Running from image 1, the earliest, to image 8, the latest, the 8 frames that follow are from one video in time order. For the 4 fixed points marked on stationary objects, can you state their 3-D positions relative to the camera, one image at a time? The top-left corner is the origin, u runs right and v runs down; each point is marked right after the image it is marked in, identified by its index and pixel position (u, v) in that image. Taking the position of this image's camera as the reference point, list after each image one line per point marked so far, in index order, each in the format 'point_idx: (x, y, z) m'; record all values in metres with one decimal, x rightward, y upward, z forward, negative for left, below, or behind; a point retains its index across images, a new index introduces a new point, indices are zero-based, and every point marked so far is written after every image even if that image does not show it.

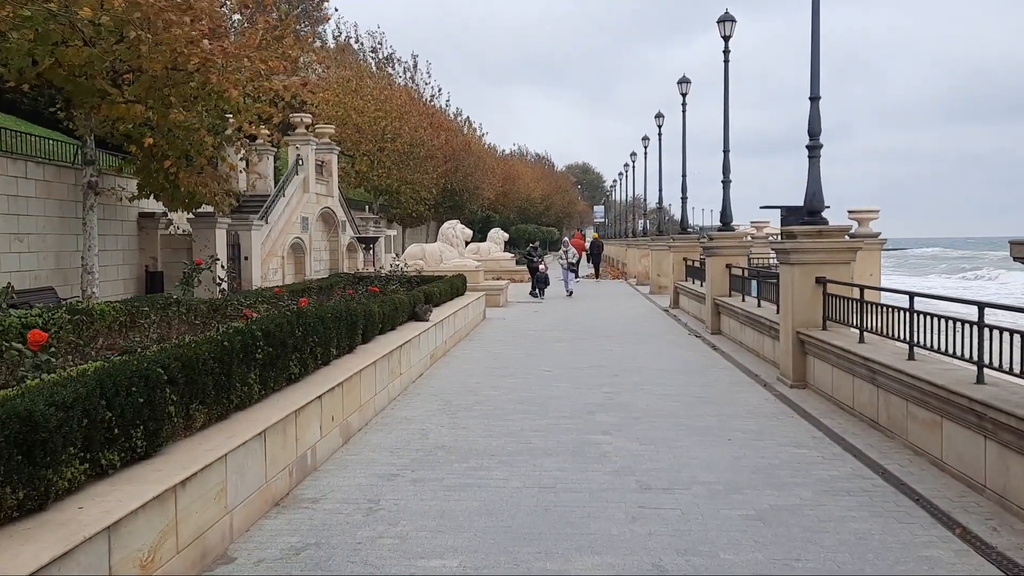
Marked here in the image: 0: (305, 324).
0: (-1.6, -0.3, +7.1) m
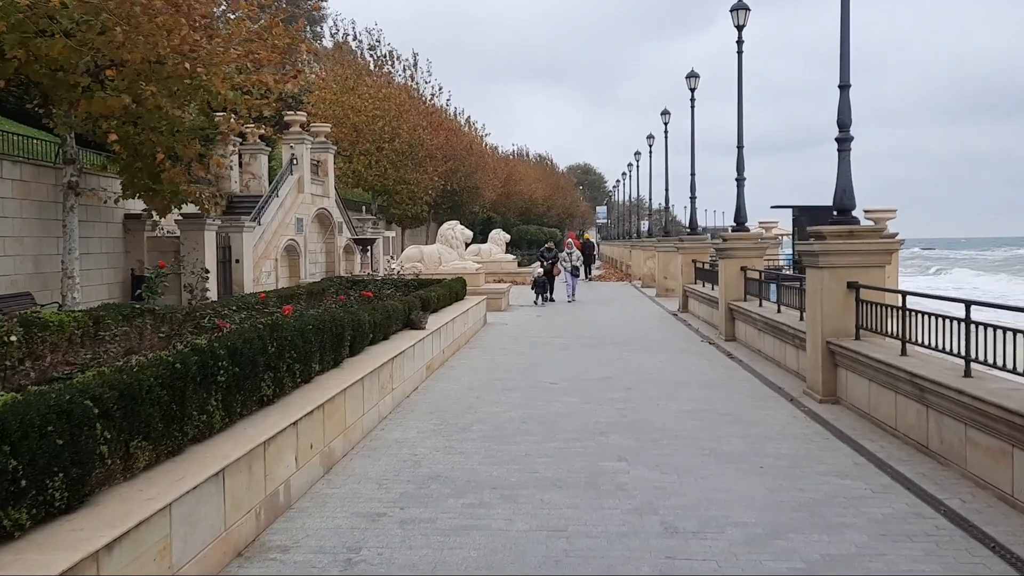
0: (-1.6, -0.3, +6.3) m
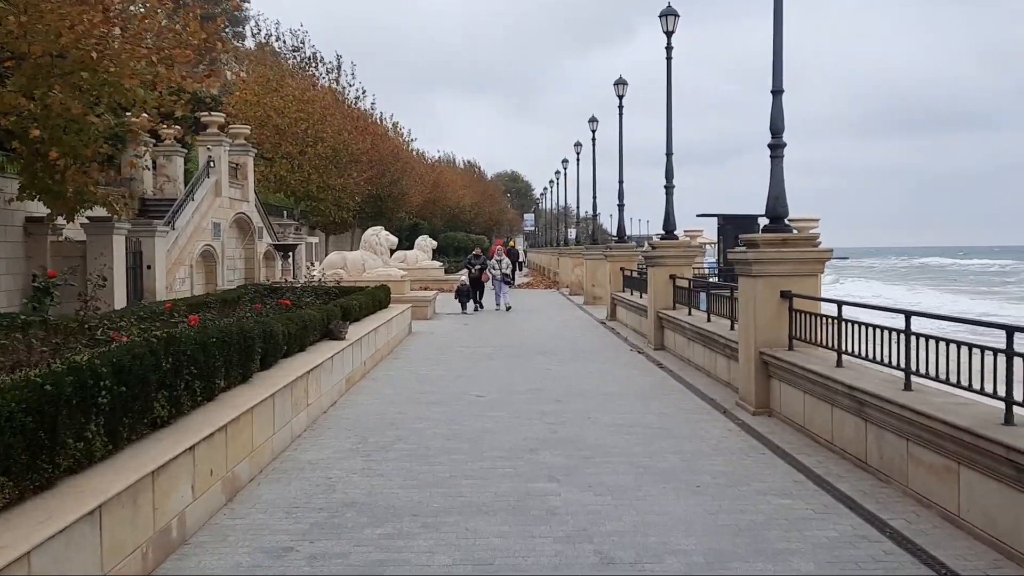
0: (-2.1, -0.4, +5.7) m
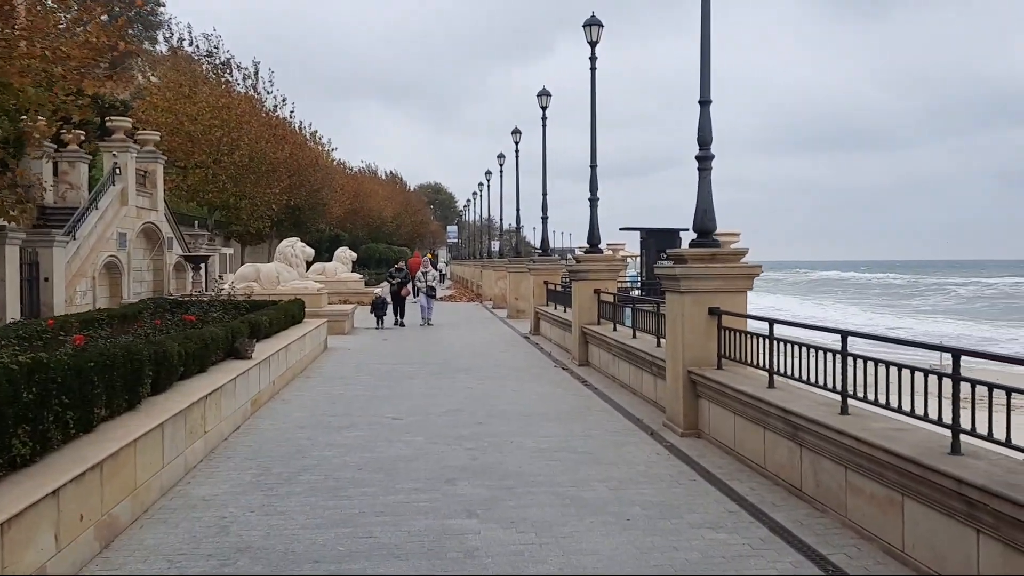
0: (-2.6, -0.5, +5.0) m
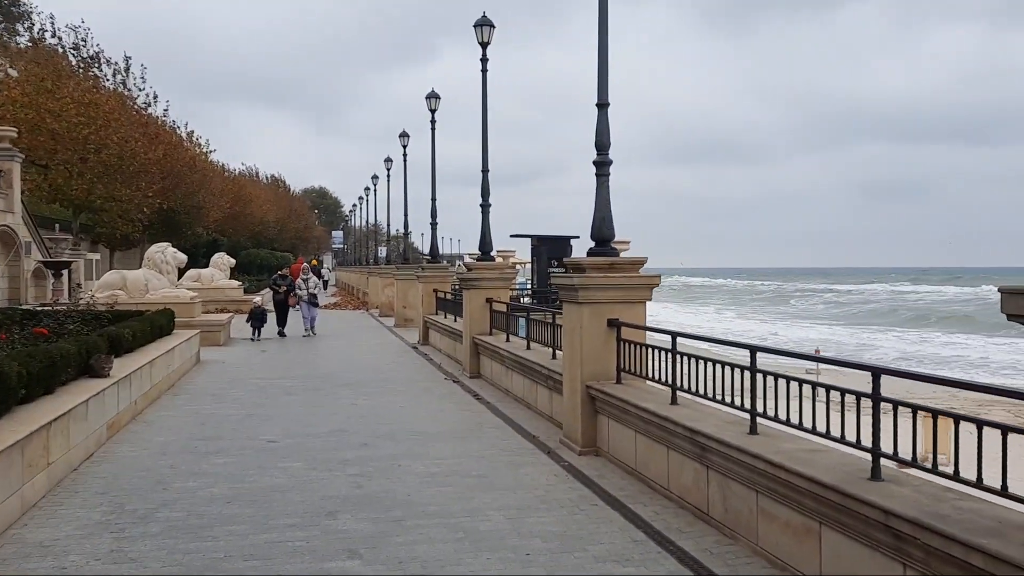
0: (-3.1, -0.6, +4.2) m
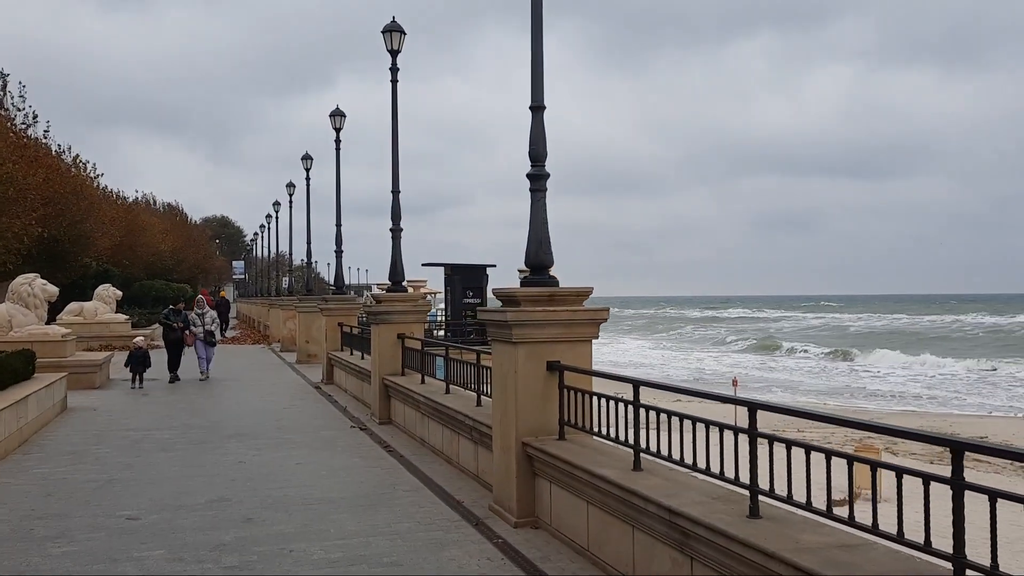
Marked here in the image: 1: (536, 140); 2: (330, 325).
0: (-3.3, -0.7, +2.5) m
1: (+0.2, +1.1, +6.7) m
2: (-3.6, -0.7, +17.5) m
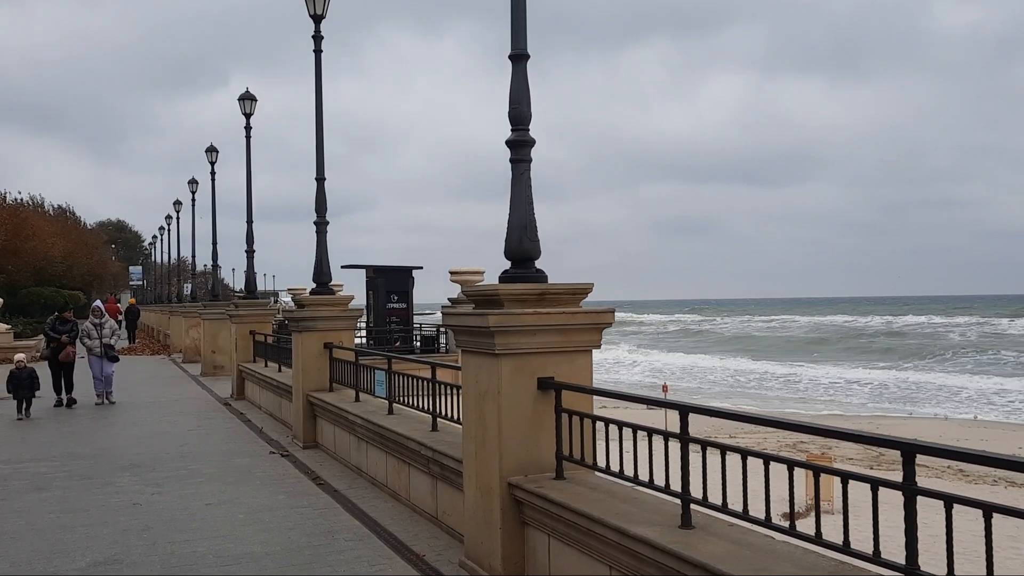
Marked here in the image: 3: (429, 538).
0: (-3.0, -0.7, +0.8) m
1: (0.0, +1.1, +5.3) m
2: (-4.8, -0.8, +15.6) m
3: (-0.6, -1.7, +6.0) m
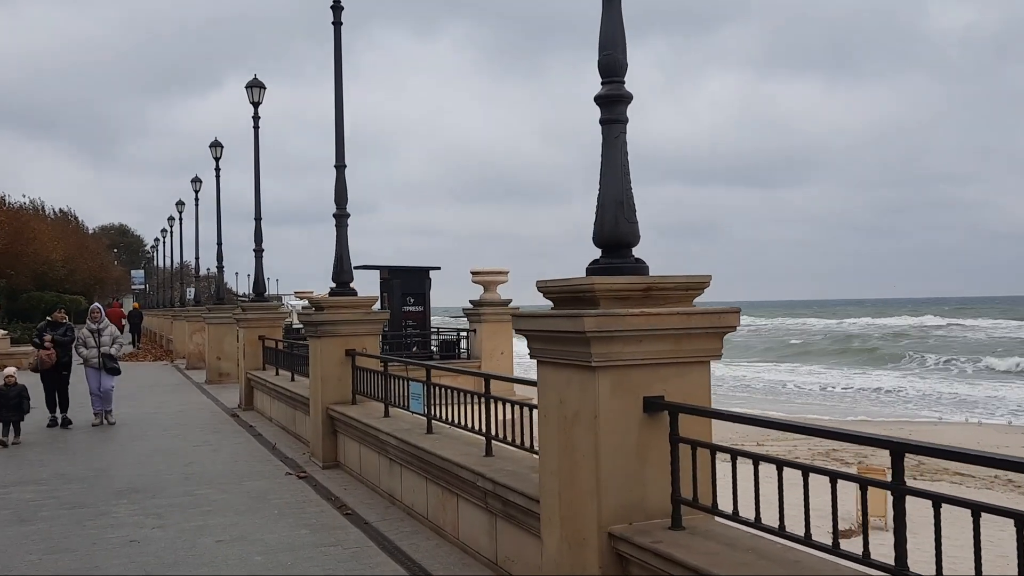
0: (-2.6, -0.7, -0.3) m
1: (+0.5, +1.2, +4.2) m
2: (-4.3, -0.8, +14.5) m
3: (-0.1, -1.6, +4.9) m
